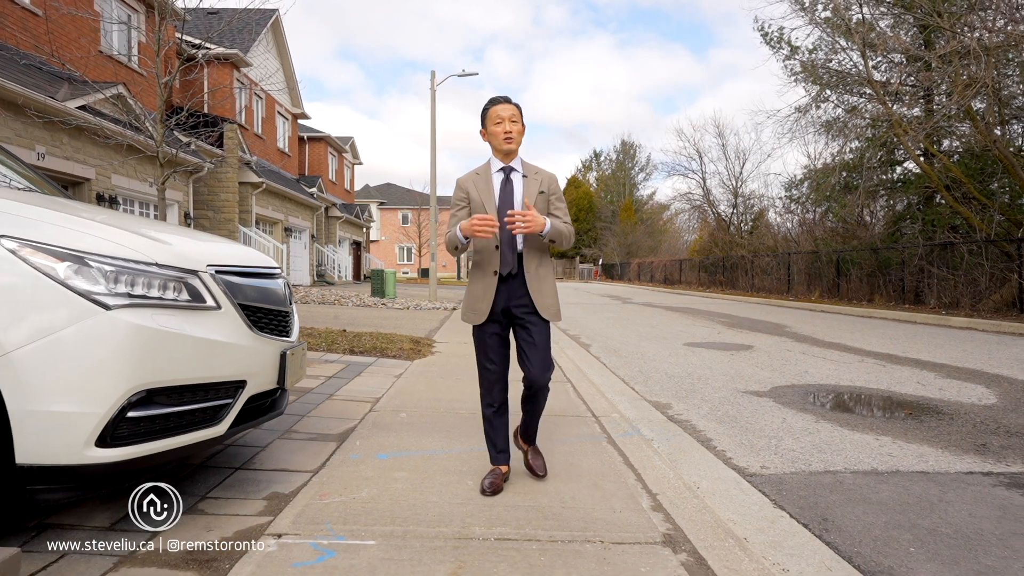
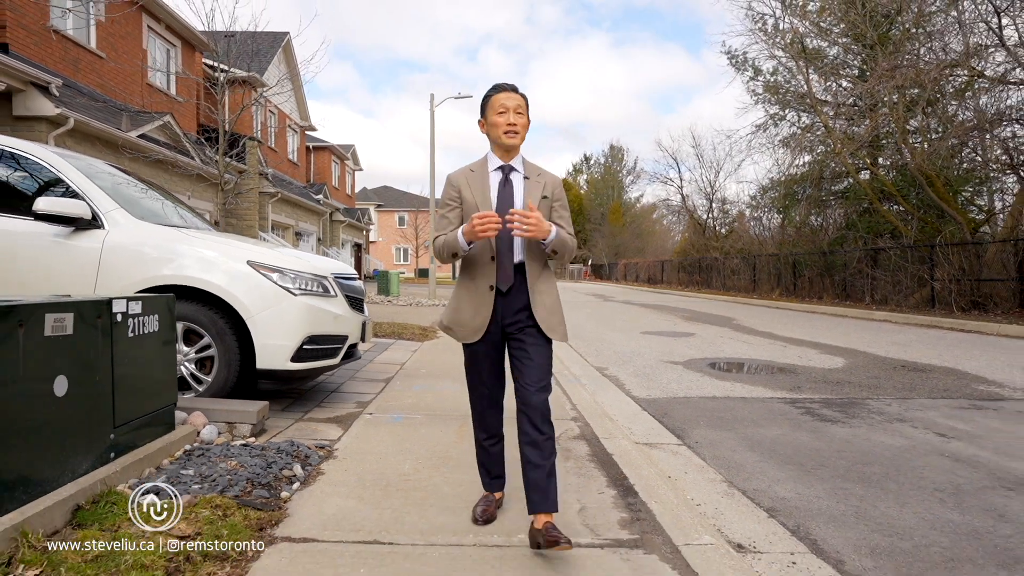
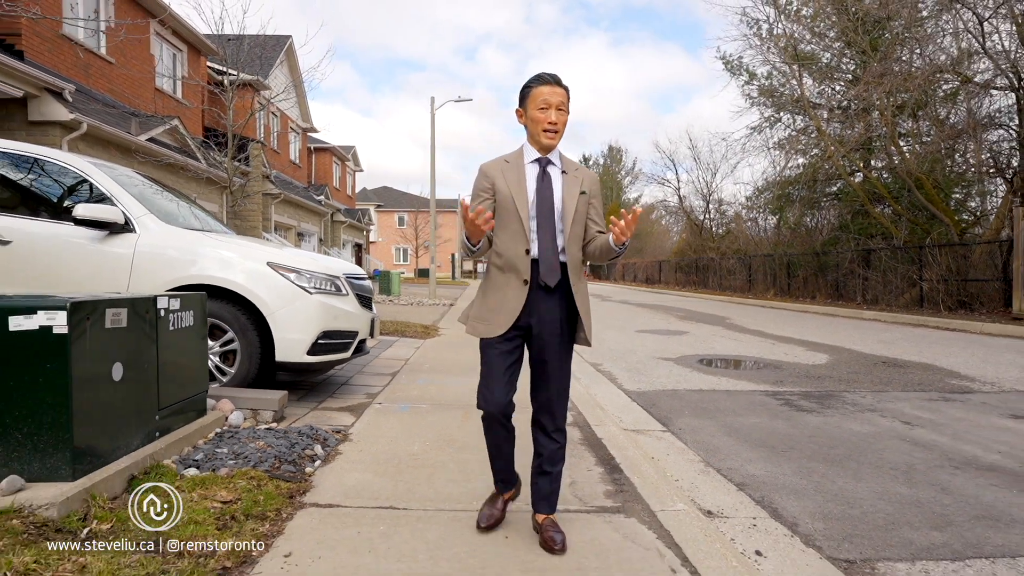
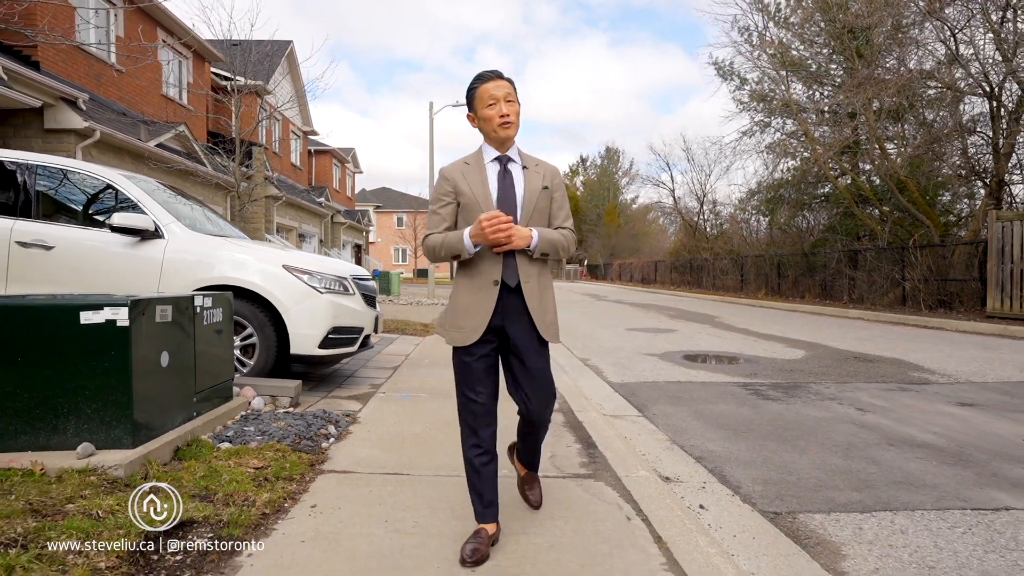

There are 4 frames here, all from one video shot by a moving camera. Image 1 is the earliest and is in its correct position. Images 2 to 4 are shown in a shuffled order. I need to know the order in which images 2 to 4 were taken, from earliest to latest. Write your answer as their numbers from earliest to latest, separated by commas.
2, 3, 4
